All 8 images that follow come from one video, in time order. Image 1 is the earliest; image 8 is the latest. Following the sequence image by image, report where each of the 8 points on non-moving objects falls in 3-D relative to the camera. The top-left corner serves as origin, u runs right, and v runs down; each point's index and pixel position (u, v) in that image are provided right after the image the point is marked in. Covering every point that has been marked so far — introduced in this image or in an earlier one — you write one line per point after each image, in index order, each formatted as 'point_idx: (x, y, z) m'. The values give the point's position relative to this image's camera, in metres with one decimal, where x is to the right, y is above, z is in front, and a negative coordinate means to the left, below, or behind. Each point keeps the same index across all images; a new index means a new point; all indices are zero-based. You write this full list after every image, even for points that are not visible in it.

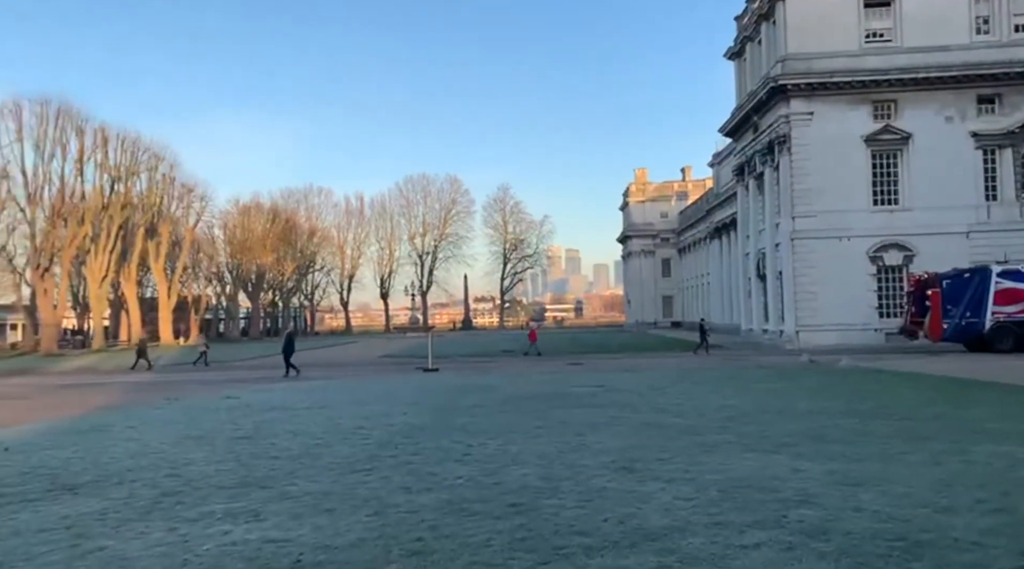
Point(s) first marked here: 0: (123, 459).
0: (-4.6, -2.1, +9.5) m
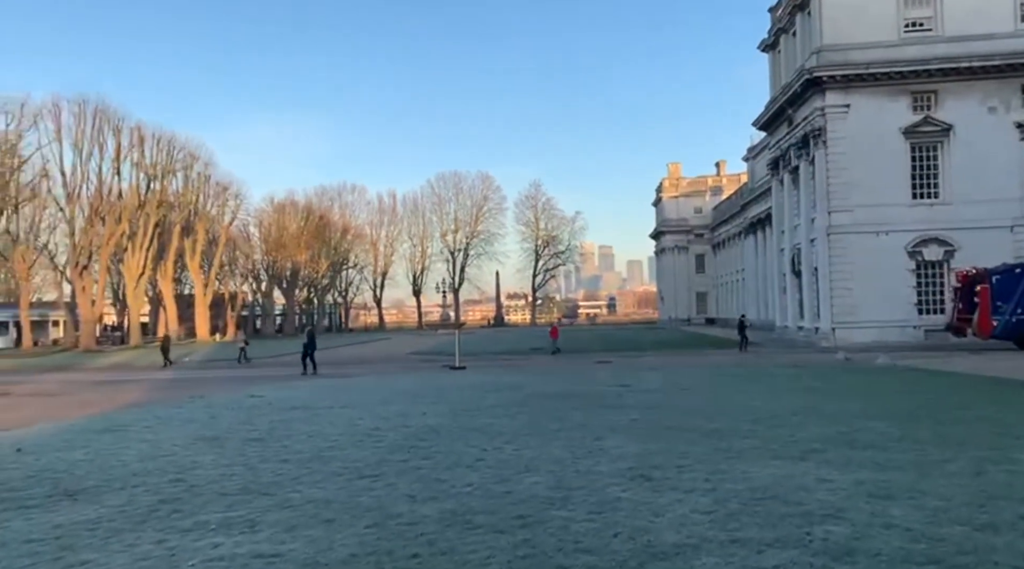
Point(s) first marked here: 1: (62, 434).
0: (-4.5, -2.1, +9.4) m
1: (-6.9, -2.3, +12.4) m
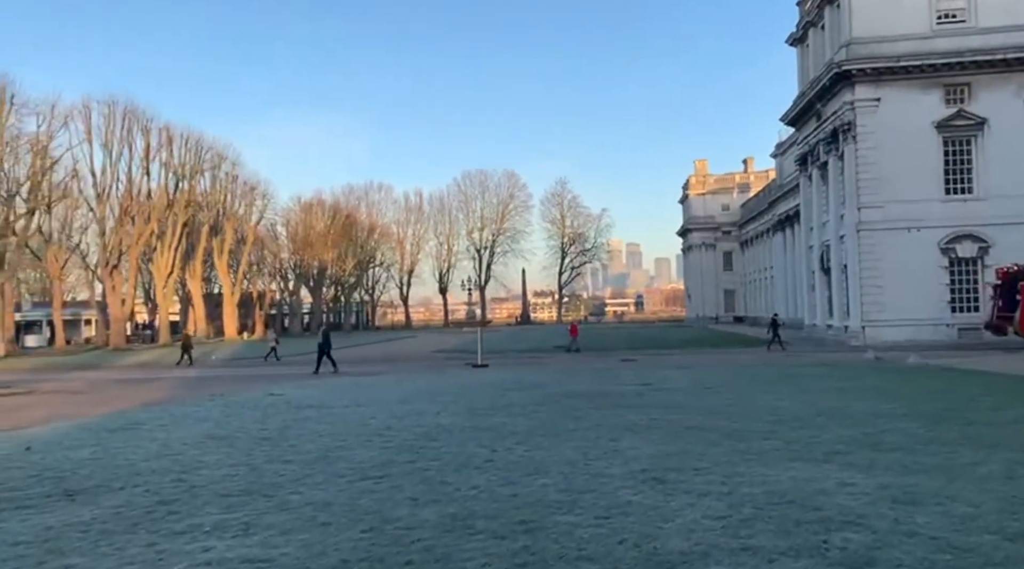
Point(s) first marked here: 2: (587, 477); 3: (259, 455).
0: (-4.4, -2.0, +9.3) m
1: (-6.7, -2.3, +12.4) m
2: (+0.8, -2.0, +8.2) m
3: (-3.1, -2.1, +9.9) m
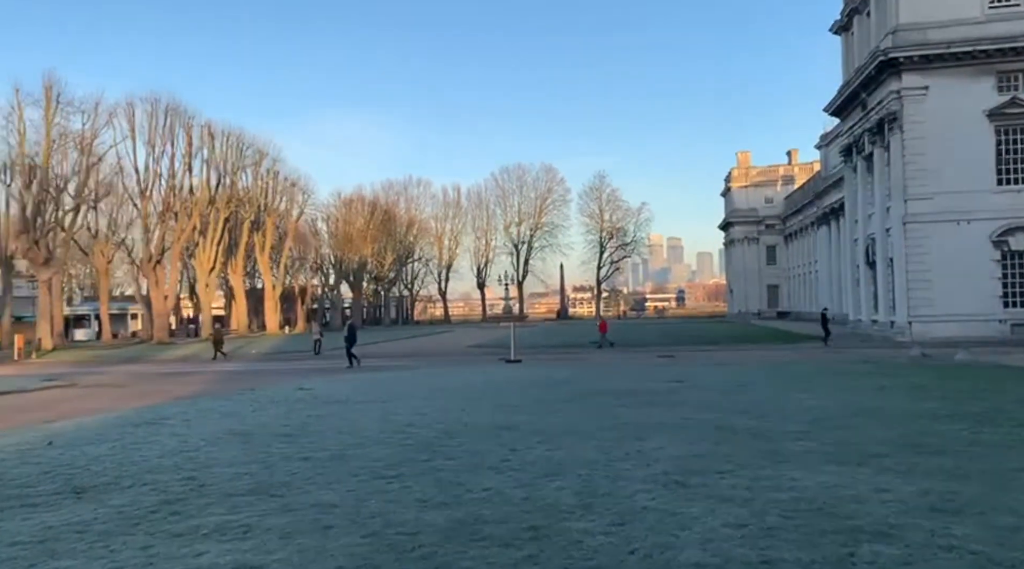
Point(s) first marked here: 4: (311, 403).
0: (-4.2, -2.0, +9.2) m
1: (-6.4, -2.2, +12.4) m
2: (+0.9, -1.9, +7.9) m
3: (-2.9, -2.0, +9.8) m
4: (-4.1, -2.4, +16.1) m
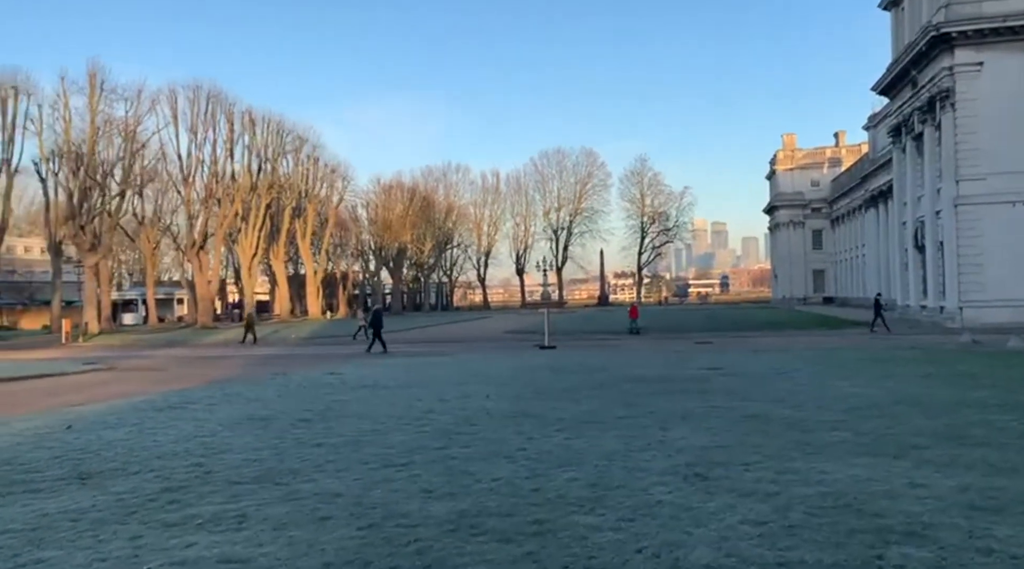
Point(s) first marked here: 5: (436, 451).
0: (-4.0, -1.8, +9.1) m
1: (-6.0, -2.0, +12.4) m
2: (+1.1, -1.8, +7.6) m
3: (-2.7, -1.8, +9.6) m
4: (-3.5, -2.1, +16.0) m
5: (-0.8, -1.8, +8.7) m
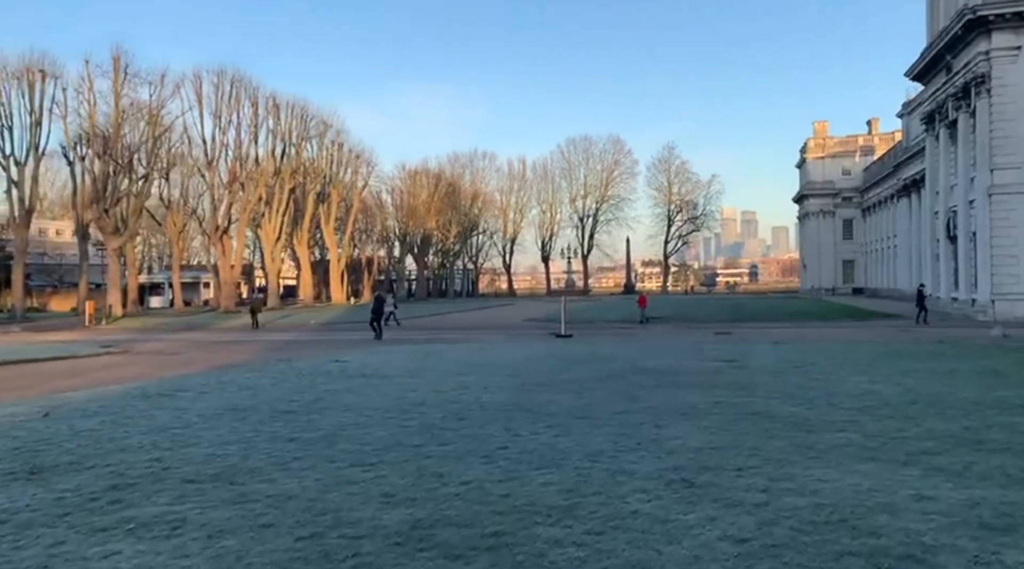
0: (-4.1, -1.6, +8.7) m
1: (-6.1, -1.7, +12.2) m
2: (+0.8, -1.7, +7.1) m
3: (-2.8, -1.7, +9.3) m
4: (-3.5, -1.8, +15.7) m
5: (-1.0, -1.7, +8.2) m
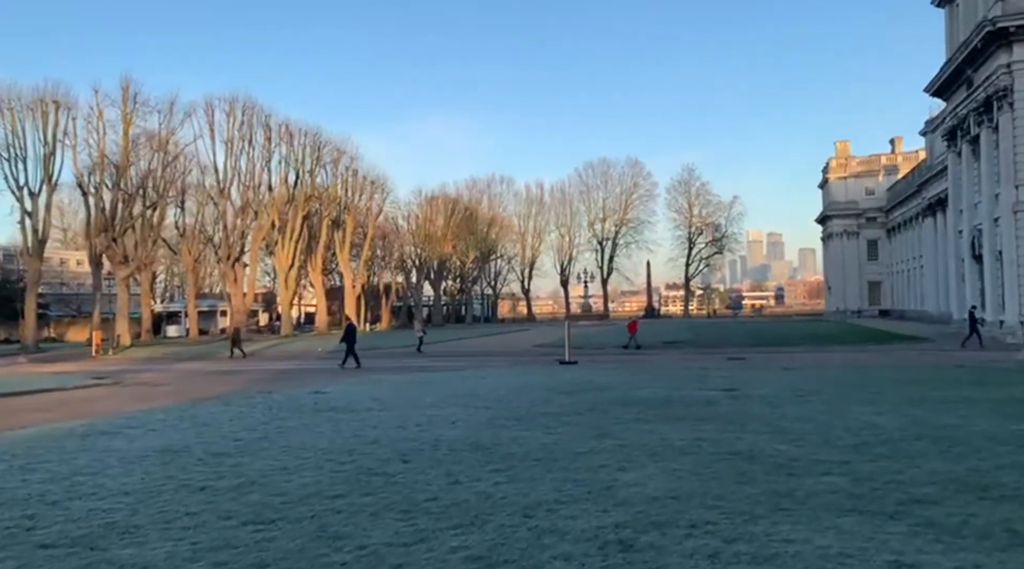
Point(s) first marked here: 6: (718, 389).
0: (-4.8, -2.0, +7.9) m
1: (-6.6, -2.2, +11.4) m
2: (+0.1, -1.9, +6.1) m
3: (-3.4, -2.0, +8.4) m
4: (-3.9, -2.3, +14.8) m
5: (-1.7, -1.9, +7.3) m
6: (+4.8, -2.4, +18.5) m
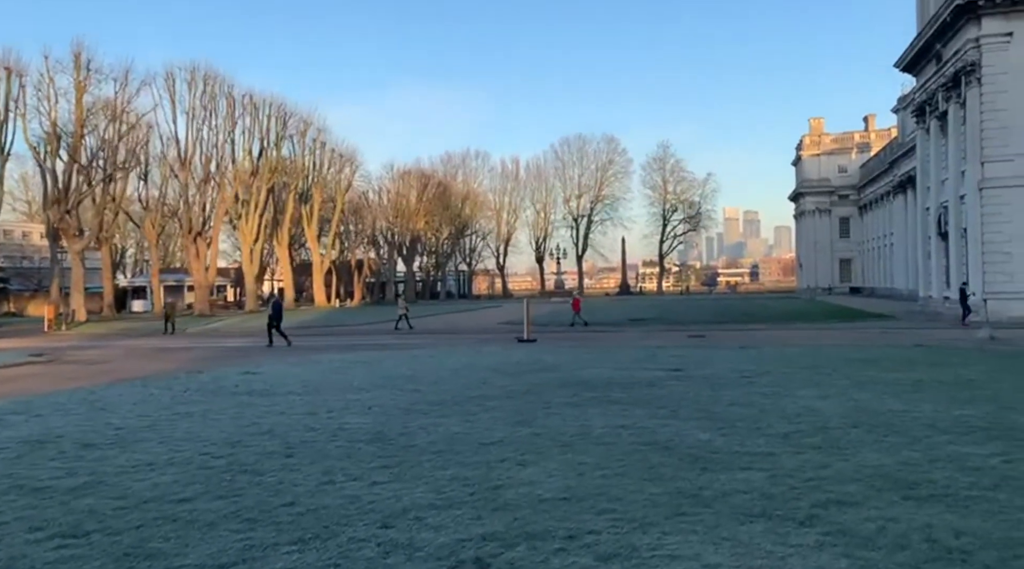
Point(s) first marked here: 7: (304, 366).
0: (-5.8, -1.7, +6.9) m
1: (-7.7, -1.8, +10.3) m
2: (-0.9, -1.7, +5.2) m
3: (-4.5, -1.8, +7.4) m
4: (-5.1, -1.9, +13.9) m
5: (-2.7, -1.7, +6.4) m
6: (+3.4, -1.9, +17.8) m
7: (-5.1, -2.0, +19.6) m
